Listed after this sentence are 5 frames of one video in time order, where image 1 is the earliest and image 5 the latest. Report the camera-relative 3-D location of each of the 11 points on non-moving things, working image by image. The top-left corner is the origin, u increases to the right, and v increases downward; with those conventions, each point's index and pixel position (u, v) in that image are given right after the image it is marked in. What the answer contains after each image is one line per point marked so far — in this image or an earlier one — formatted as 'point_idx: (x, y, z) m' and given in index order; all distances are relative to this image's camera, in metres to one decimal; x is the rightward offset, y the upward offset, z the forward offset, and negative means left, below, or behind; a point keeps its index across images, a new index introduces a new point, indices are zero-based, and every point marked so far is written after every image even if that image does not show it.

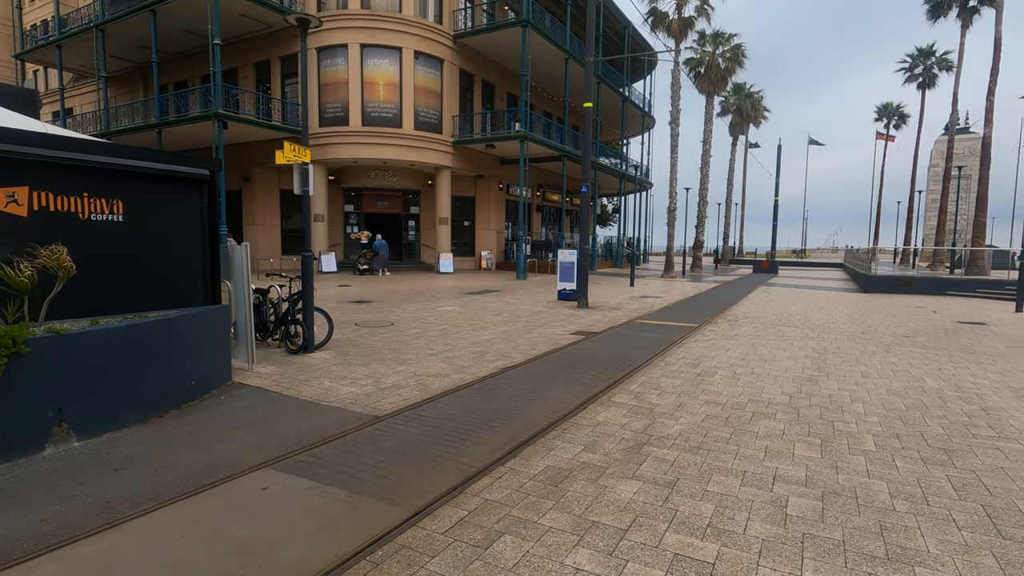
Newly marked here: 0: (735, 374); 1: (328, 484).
0: (+3.1, -1.2, +7.6) m
1: (-1.3, -1.3, +3.7) m
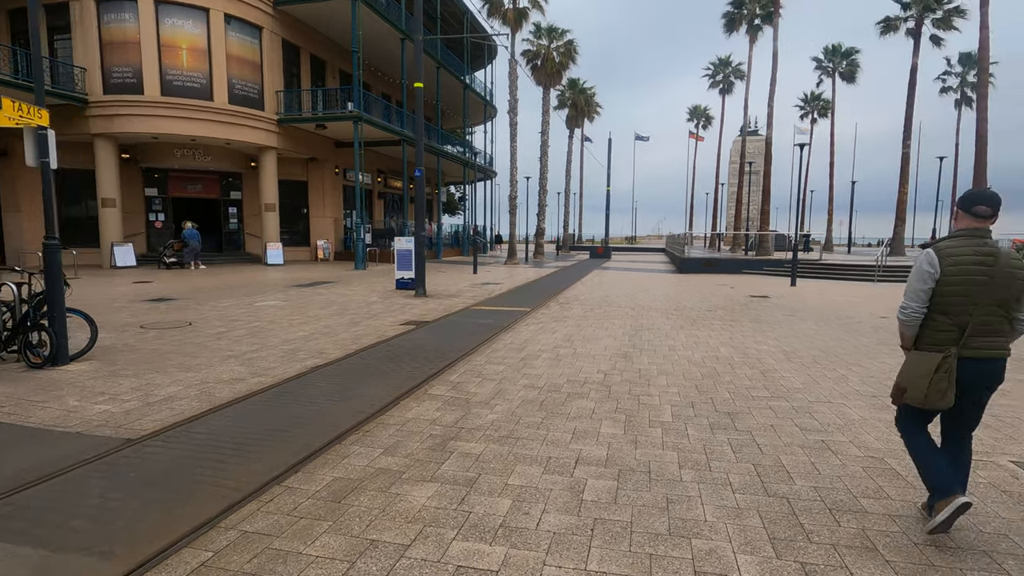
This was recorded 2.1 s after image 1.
0: (+0.6, -1.0, +7.7) m
1: (-2.5, -1.3, +2.8) m
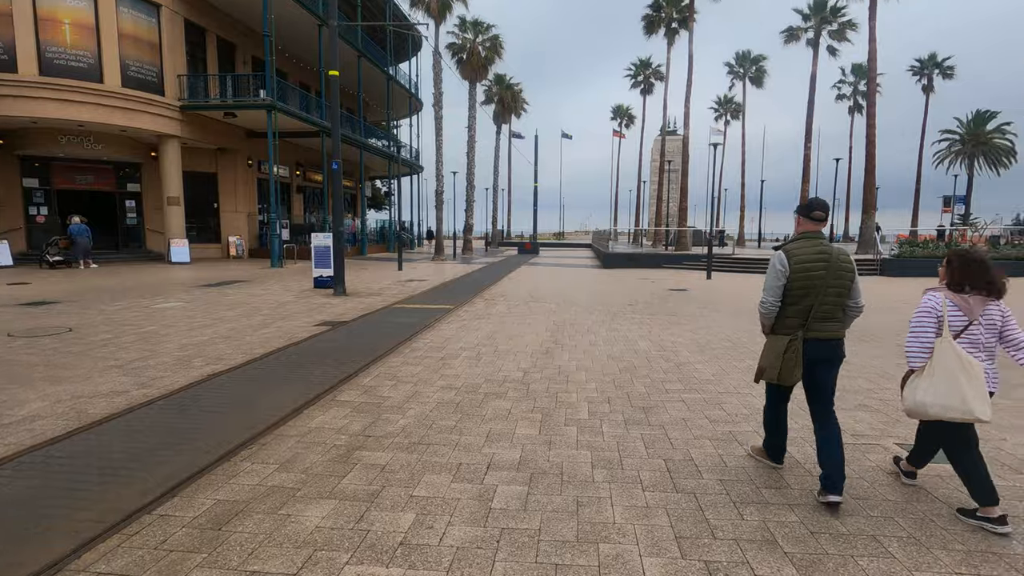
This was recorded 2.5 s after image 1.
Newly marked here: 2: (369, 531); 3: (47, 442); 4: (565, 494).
0: (-0.5, -0.9, +7.5) m
1: (-3.0, -1.3, +2.3) m
2: (-0.8, -1.3, +2.9) m
3: (-3.5, -1.2, +4.1) m
4: (+0.3, -1.3, +3.4) m
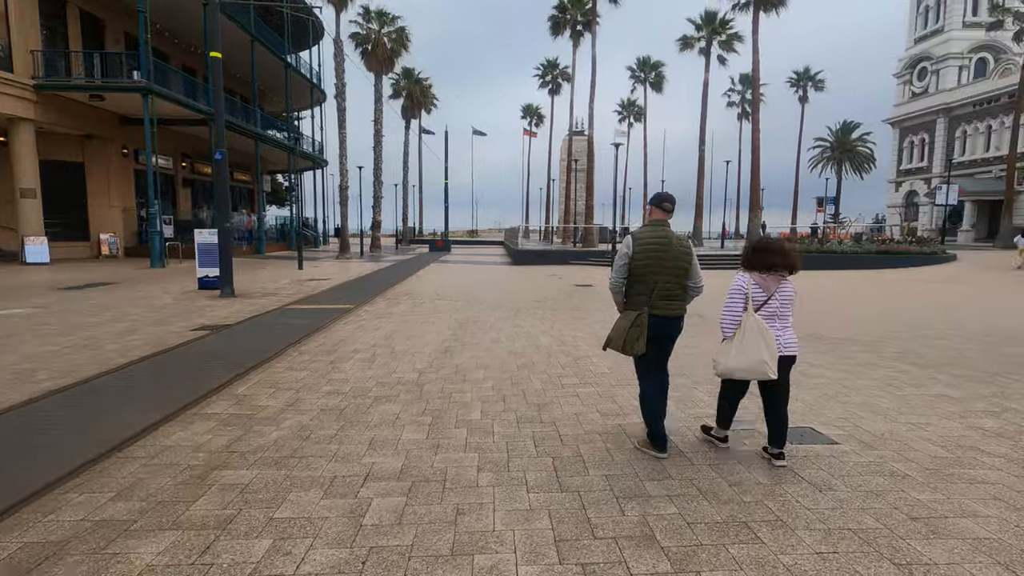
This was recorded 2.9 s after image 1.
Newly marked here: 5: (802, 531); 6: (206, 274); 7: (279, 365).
0: (-1.8, -0.9, +7.1) m
1: (-3.5, -1.4, +1.6) m
2: (-1.4, -1.3, +2.6) m
3: (-4.3, -1.2, +3.3) m
4: (-0.4, -1.3, +3.2) m
5: (+1.5, -1.3, +2.9) m
6: (-8.0, +0.4, +14.2) m
7: (-2.8, -0.9, +6.6) m
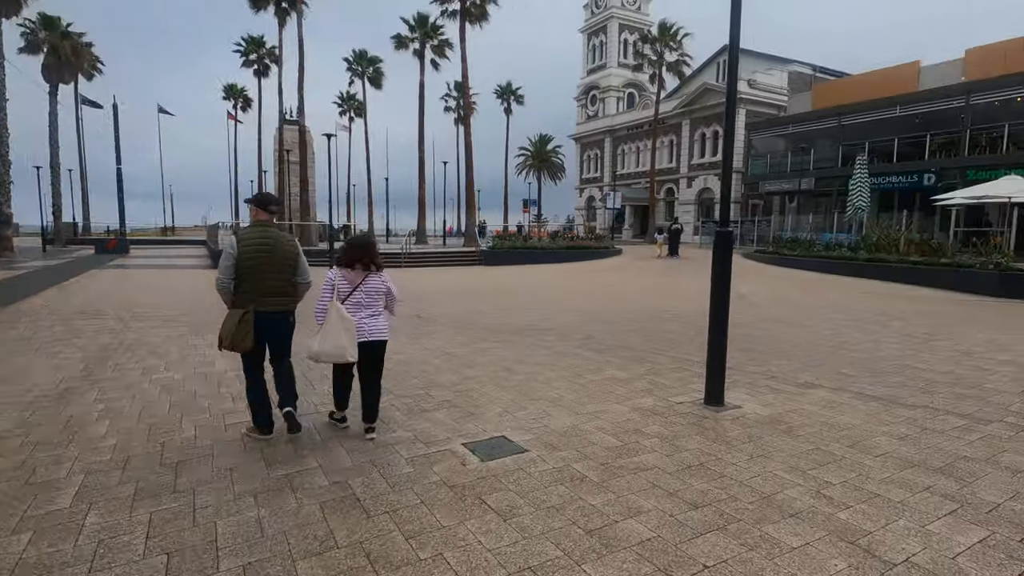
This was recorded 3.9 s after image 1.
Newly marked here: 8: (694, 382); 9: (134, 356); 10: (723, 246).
0: (-5.1, -1.1, +4.6) m
1: (-4.0, -1.7, -1.1) m
2: (-2.6, -1.5, +0.8) m
3: (-5.5, -1.5, +0.1) m
4: (-2.0, -1.4, +1.8) m
5: (-0.1, -1.3, +2.4) m
6: (-13.9, -0.2, +8.0) m
7: (-5.7, -1.2, +3.7) m
8: (+2.1, -1.1, +6.2) m
9: (-5.0, -0.9, +7.2) m
10: (+2.0, +0.4, +5.1) m
